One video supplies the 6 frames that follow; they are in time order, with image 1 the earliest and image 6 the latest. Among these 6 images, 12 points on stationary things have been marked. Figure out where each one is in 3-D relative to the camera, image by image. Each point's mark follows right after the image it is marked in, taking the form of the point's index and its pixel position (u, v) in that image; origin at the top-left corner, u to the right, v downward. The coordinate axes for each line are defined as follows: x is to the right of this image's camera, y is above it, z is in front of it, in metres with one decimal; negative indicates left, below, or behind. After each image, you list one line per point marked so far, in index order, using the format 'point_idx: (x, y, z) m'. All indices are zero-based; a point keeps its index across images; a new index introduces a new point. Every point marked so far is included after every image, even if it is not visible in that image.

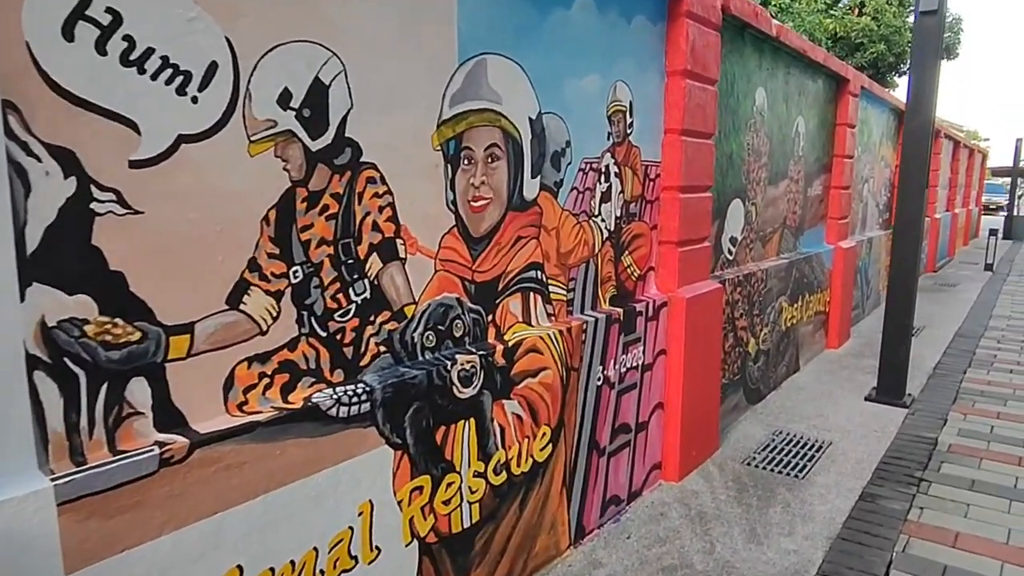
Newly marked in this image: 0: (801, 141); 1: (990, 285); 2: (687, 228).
0: (+2.3, +1.2, +5.5) m
1: (+7.2, 0.0, +10.5) m
2: (+0.9, +0.3, +3.6) m
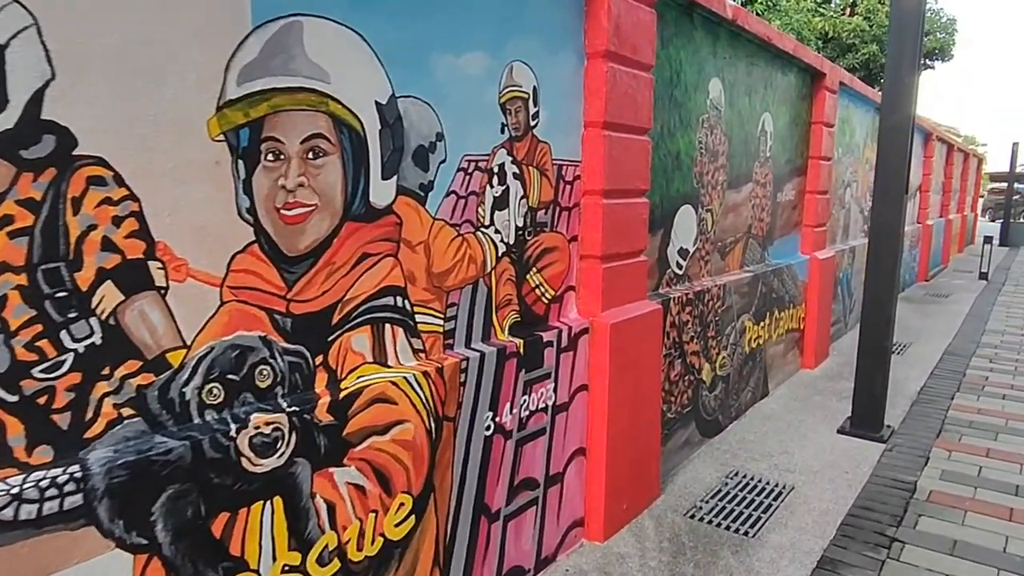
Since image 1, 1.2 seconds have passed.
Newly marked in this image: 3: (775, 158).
0: (+1.9, +1.1, +5.0) m
1: (+6.8, -0.1, +9.9) m
2: (+0.4, +0.2, +3.1) m
3: (+2.0, +1.0, +5.1) m
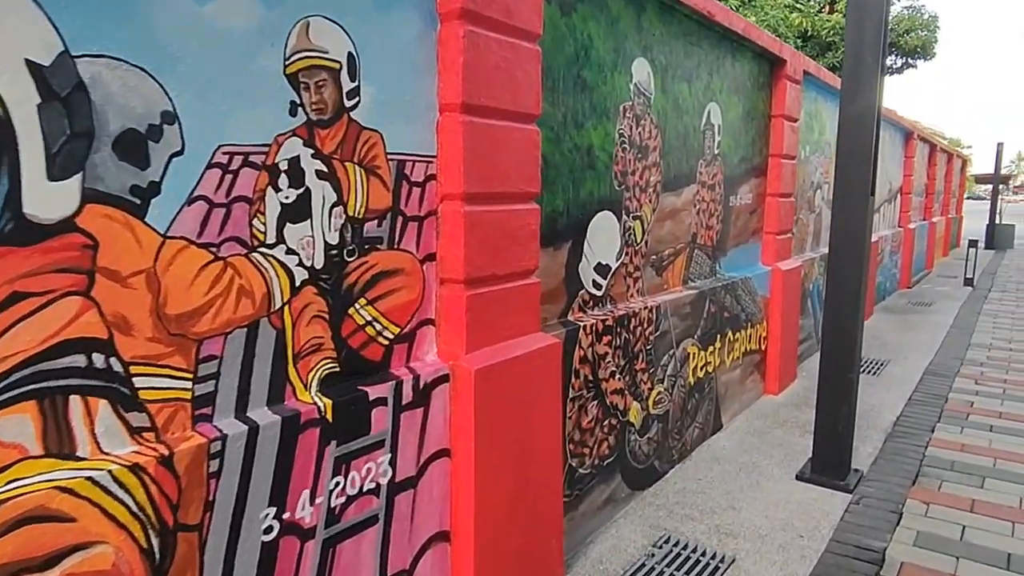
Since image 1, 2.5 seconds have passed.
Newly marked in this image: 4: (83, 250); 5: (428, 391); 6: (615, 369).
0: (+1.3, +0.9, +4.3) m
1: (+6.1, -0.2, +9.2) m
2: (-0.1, +0.1, +2.4) m
3: (+1.4, +0.9, +4.4) m
4: (-0.9, +0.1, +1.5) m
5: (-0.3, -0.3, +2.2) m
6: (+0.5, -0.4, +3.2) m
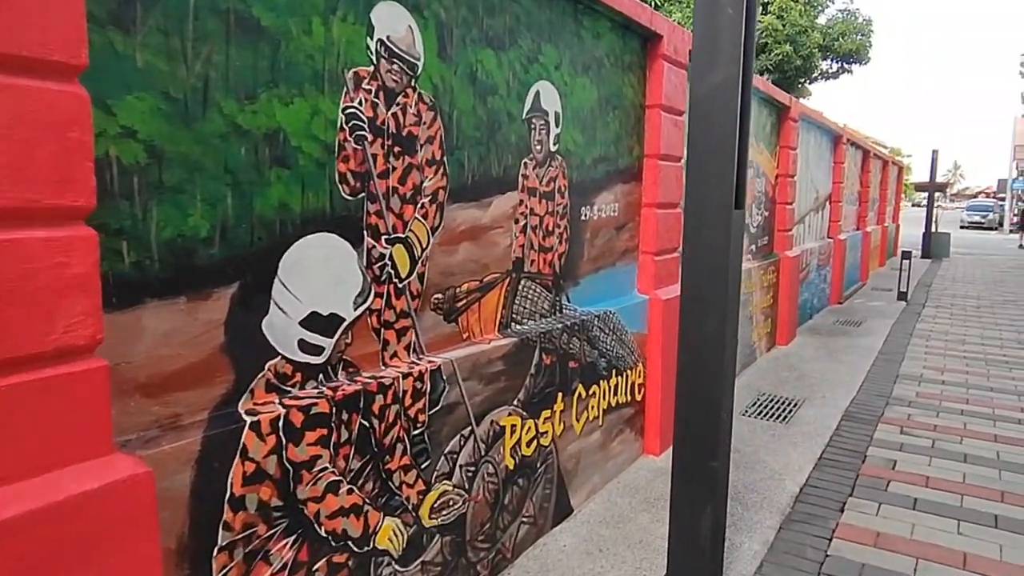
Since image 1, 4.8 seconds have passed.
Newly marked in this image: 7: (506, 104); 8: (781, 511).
0: (+0.2, +0.7, +3.2) m
1: (+4.8, -0.4, +8.4) m
2: (-1.0, -0.1, +1.2) m
3: (+0.3, +0.7, +3.4) m
4: (-1.8, -0.1, +0.2) m
5: (-1.2, -0.5, +1.0) m
6: (-0.5, -0.6, +2.1) m
7: (0.0, +0.8, +2.8) m
8: (+1.4, -1.1, +3.5) m
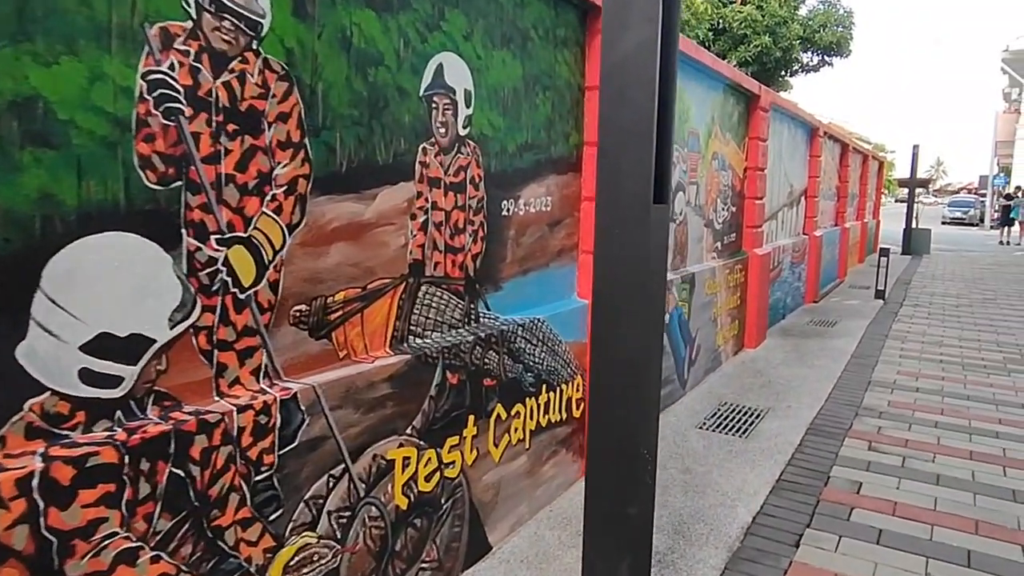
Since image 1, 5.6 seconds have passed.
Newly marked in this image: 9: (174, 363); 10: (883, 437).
0: (-0.2, +0.7, +2.7) m
1: (+4.3, -0.4, +8.1) m
2: (-1.4, -0.1, +0.7) m
3: (-0.1, +0.6, +2.9) m
4: (-2.1, -0.1, -0.2) m
5: (-1.6, -0.6, +0.6) m
6: (-0.9, -0.6, +1.6) m
7: (-0.4, +0.7, +2.4) m
8: (+1.0, -1.1, +3.1) m
9: (-0.9, -0.2, +1.8) m
10: (+2.3, -0.9, +4.4) m
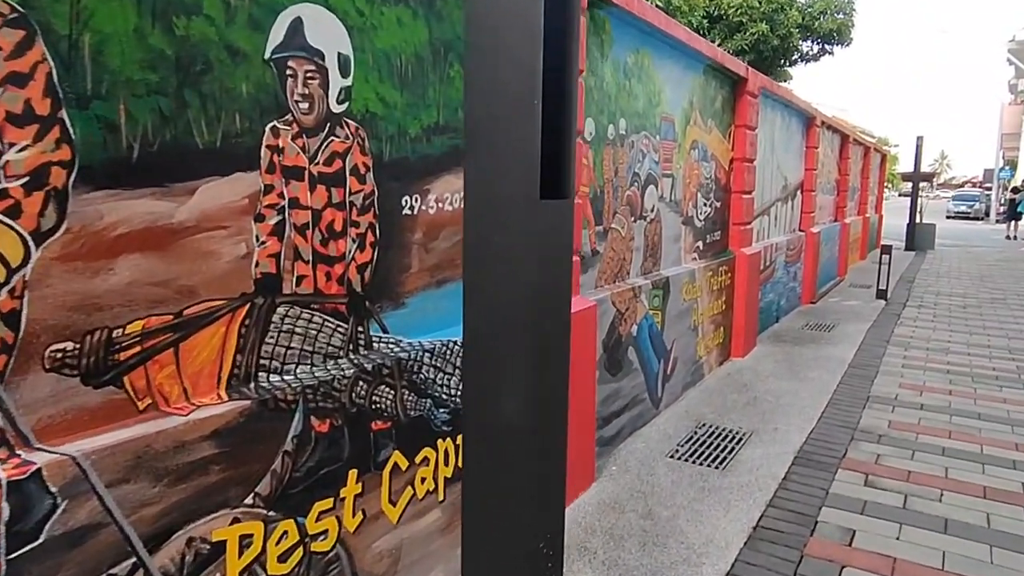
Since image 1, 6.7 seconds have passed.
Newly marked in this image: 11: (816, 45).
0: (-0.5, +0.7, +2.2) m
1: (+4.0, -0.4, +7.5) m
2: (-1.7, -0.2, +0.1) m
3: (-0.4, +0.6, +2.3) m
4: (-2.5, -0.2, -0.8) m
5: (-1.9, -0.6, 0.0) m
6: (-1.2, -0.7, +1.1) m
7: (-0.7, +0.7, +1.8) m
8: (+0.6, -1.2, +2.5) m
9: (-1.2, -0.3, +1.2) m
10: (+2.0, -1.0, +3.8) m
11: (+7.3, +5.8, +16.5) m
